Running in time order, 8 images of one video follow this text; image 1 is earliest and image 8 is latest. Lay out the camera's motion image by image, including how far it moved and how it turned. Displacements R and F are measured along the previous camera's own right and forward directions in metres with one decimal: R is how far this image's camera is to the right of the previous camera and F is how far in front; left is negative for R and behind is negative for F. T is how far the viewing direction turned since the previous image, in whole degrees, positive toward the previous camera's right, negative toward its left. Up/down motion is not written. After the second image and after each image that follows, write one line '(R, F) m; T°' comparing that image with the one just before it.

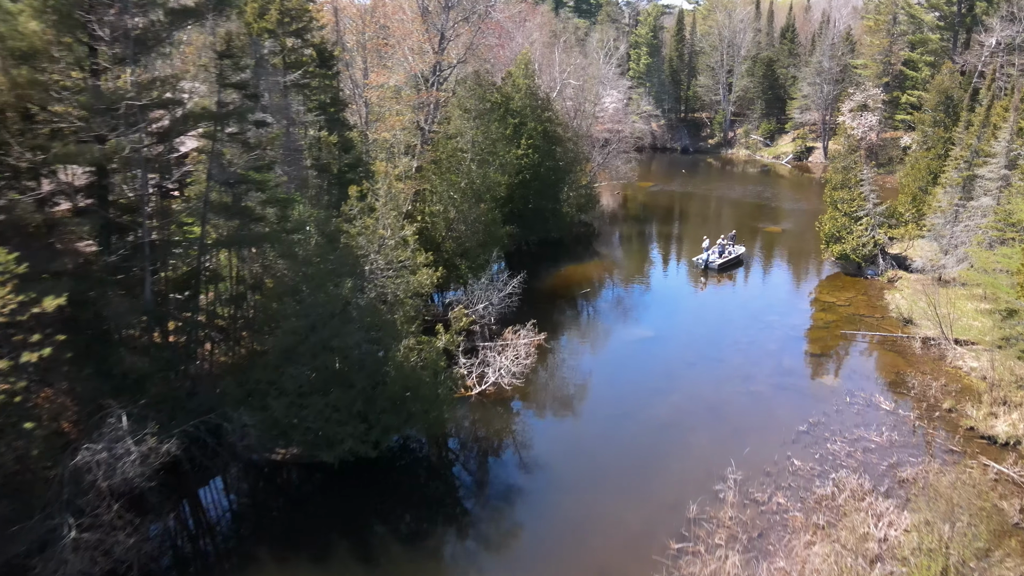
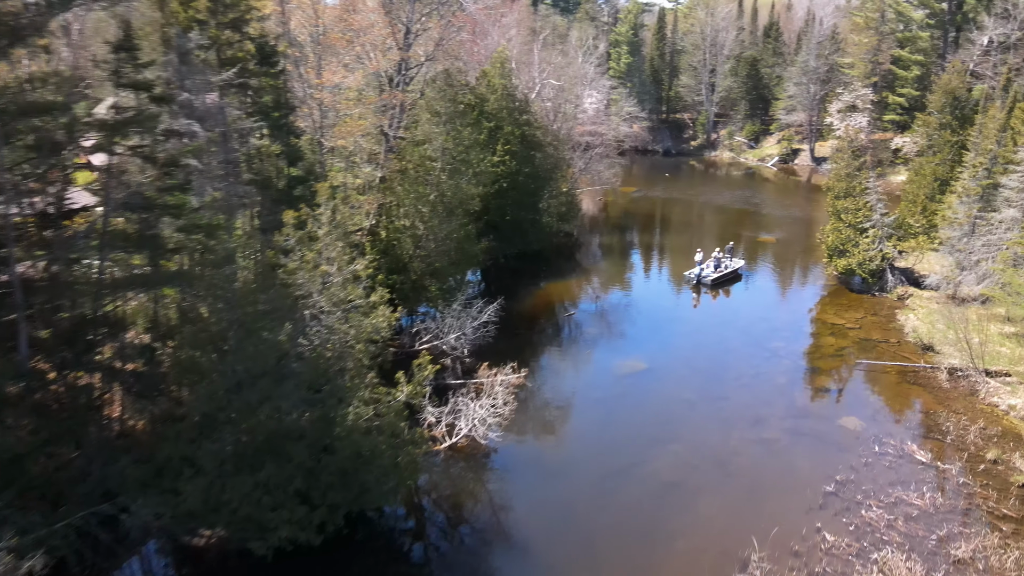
(+0.1, +2.5) m; +2°
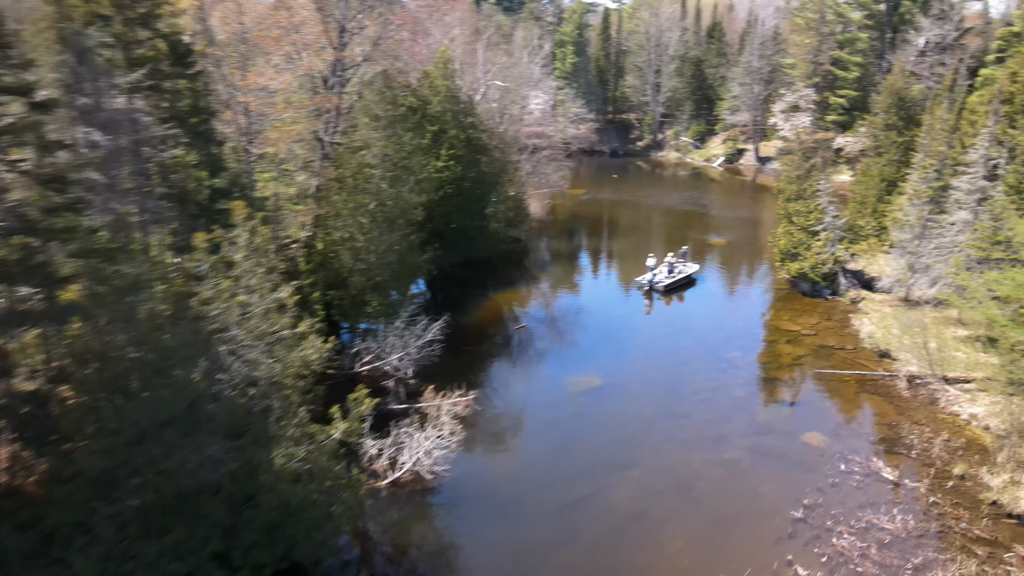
(+0.1, +1.1) m; +4°
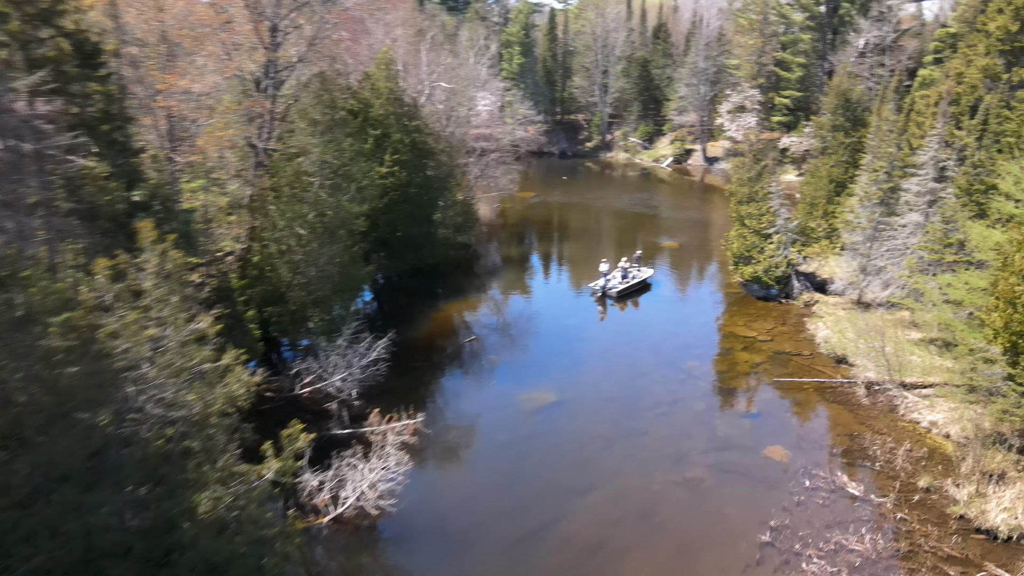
(+0.1, +0.9) m; +4°
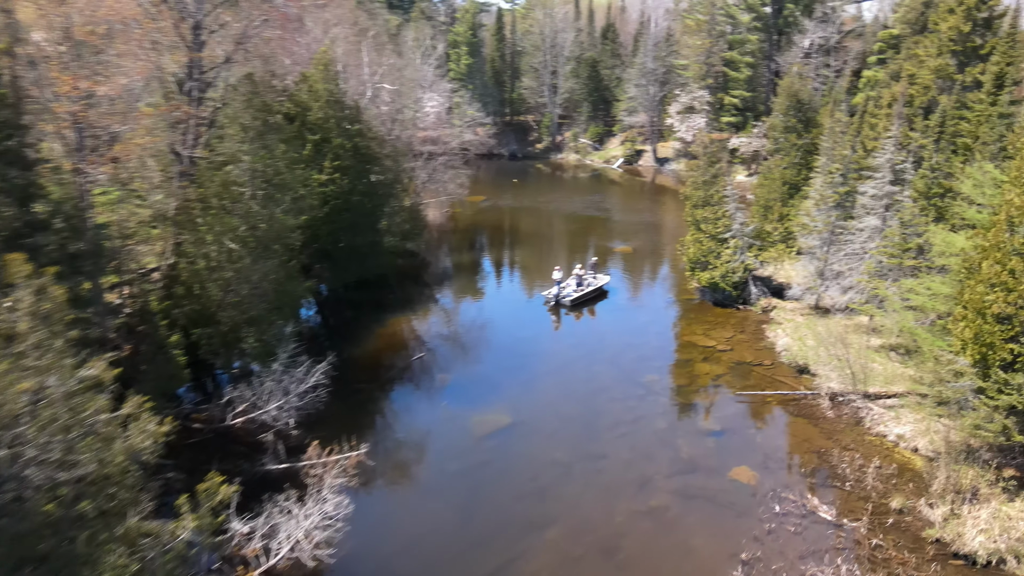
(+0.1, +1.1) m; +4°
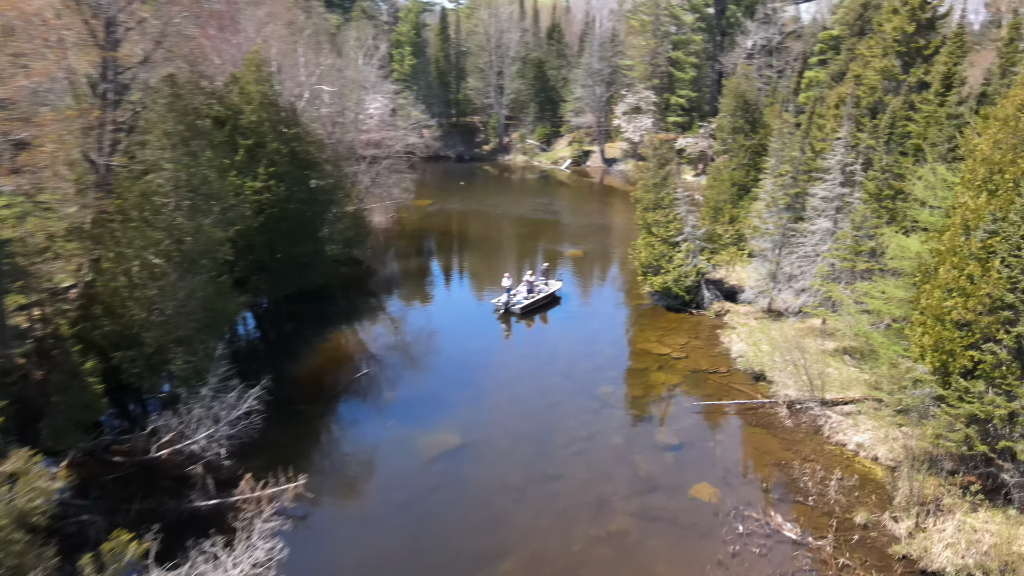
(+0.1, +0.8) m; +4°
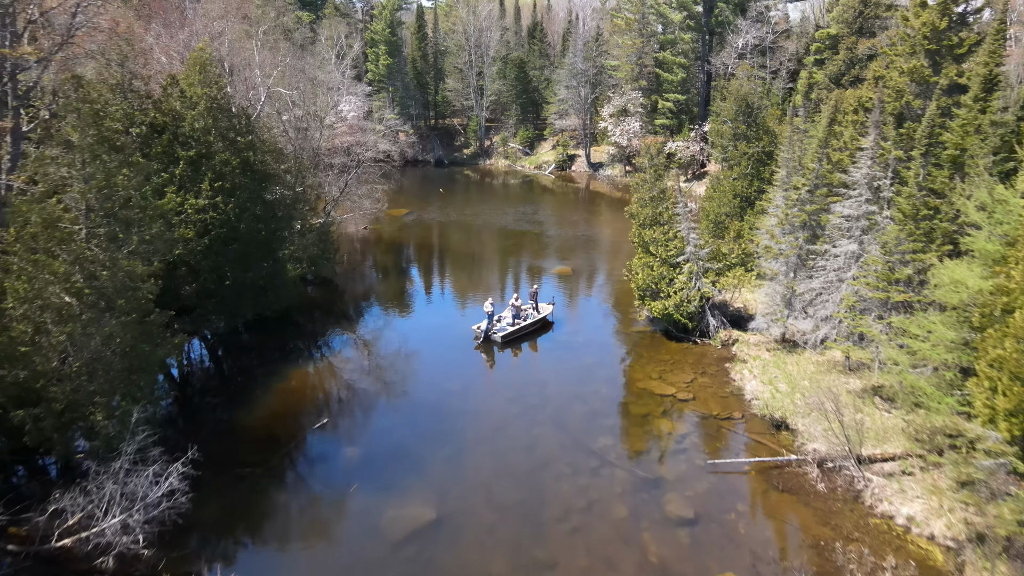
(0.0, +2.6) m; +1°
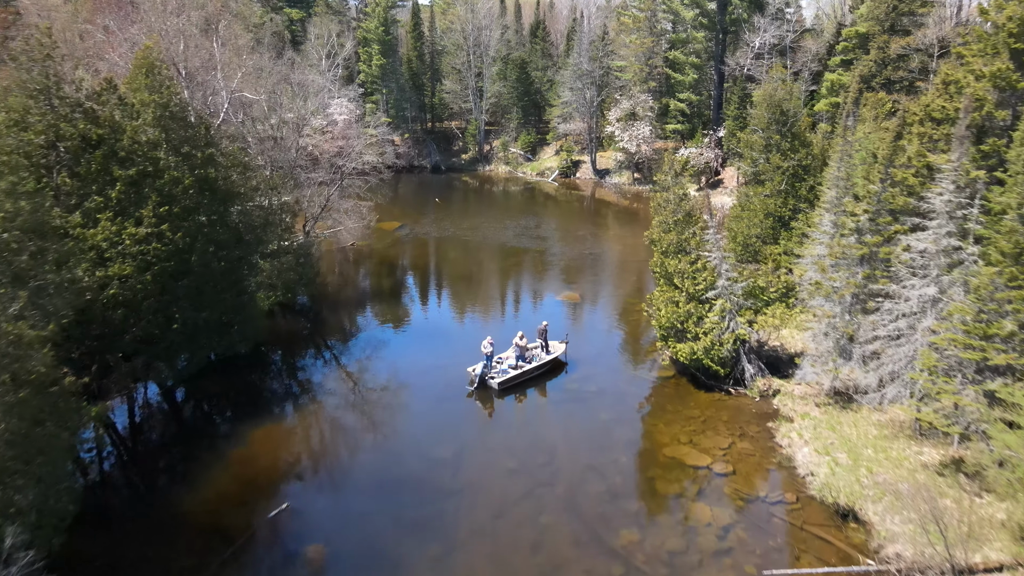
(0.0, +3.1) m; 0°
